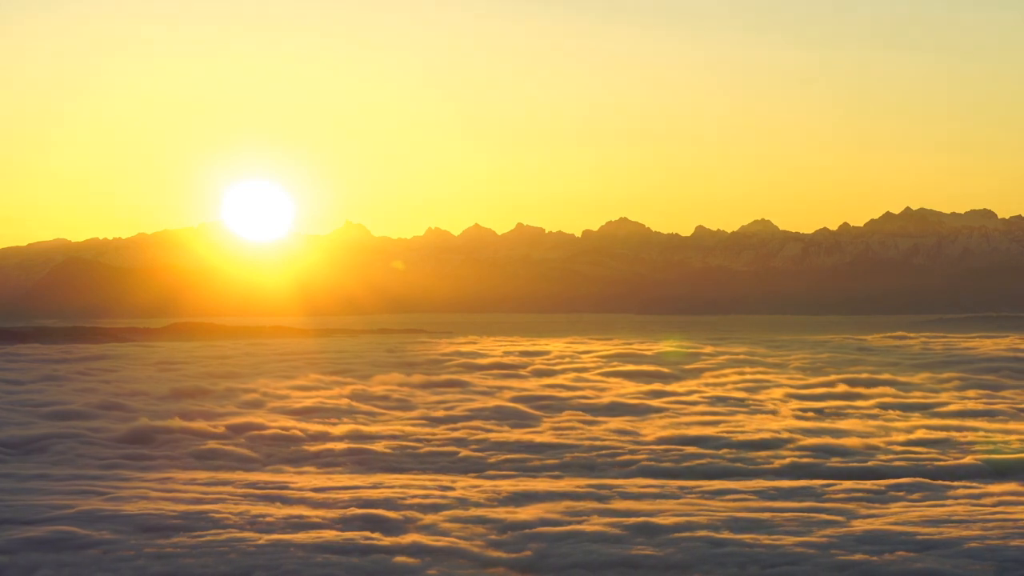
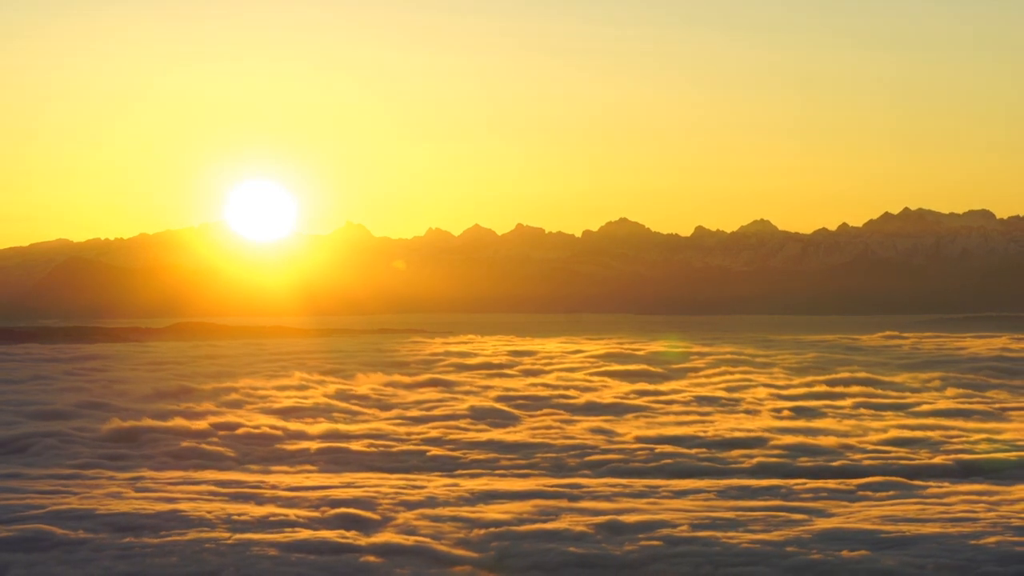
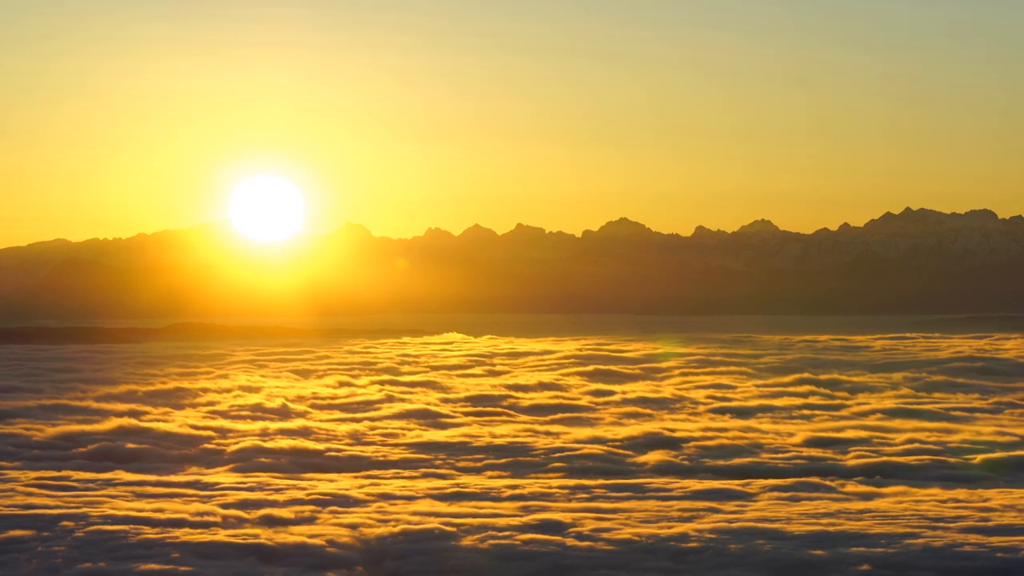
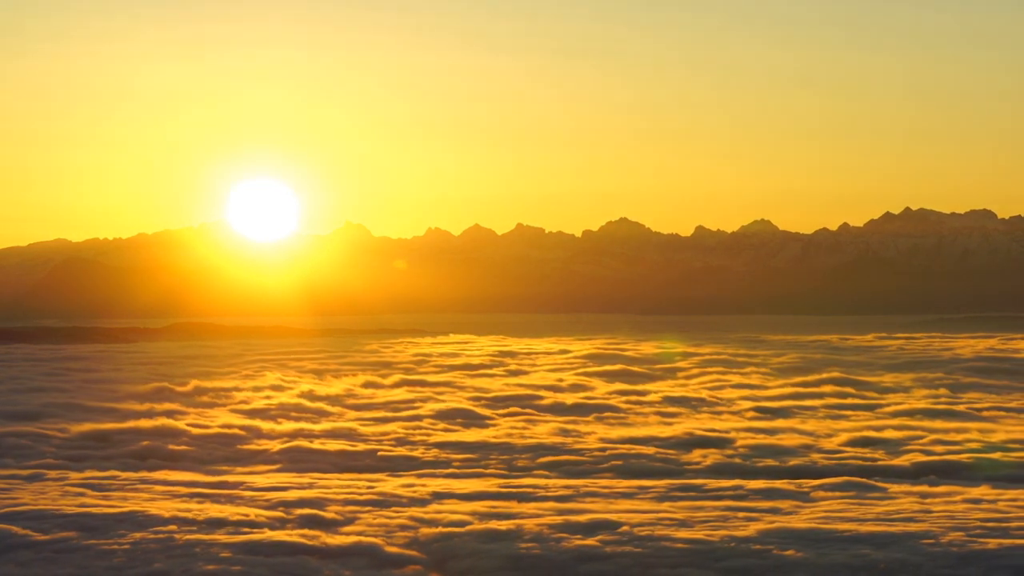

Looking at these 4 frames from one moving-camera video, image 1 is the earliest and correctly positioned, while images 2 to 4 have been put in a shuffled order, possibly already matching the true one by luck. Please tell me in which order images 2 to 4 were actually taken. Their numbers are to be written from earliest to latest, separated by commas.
2, 4, 3
